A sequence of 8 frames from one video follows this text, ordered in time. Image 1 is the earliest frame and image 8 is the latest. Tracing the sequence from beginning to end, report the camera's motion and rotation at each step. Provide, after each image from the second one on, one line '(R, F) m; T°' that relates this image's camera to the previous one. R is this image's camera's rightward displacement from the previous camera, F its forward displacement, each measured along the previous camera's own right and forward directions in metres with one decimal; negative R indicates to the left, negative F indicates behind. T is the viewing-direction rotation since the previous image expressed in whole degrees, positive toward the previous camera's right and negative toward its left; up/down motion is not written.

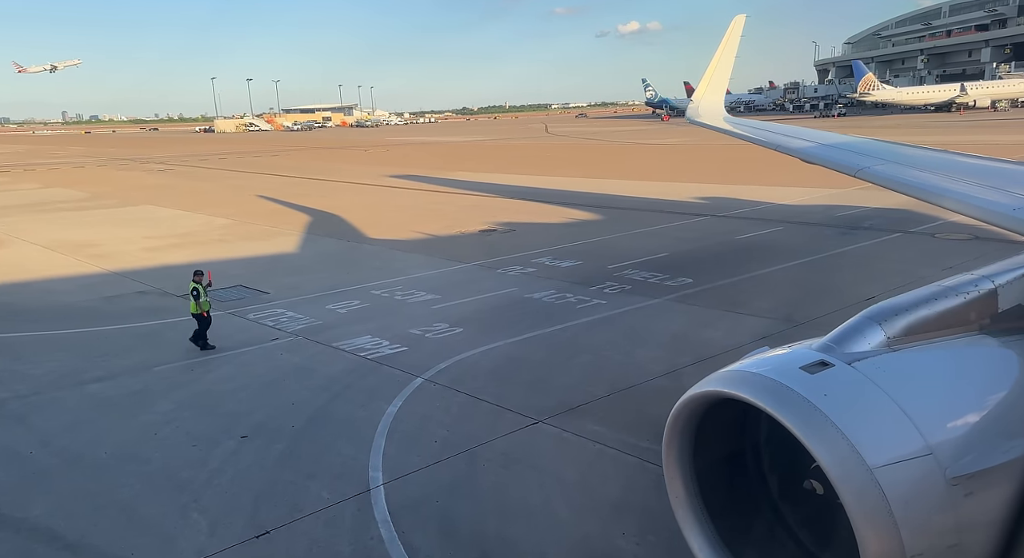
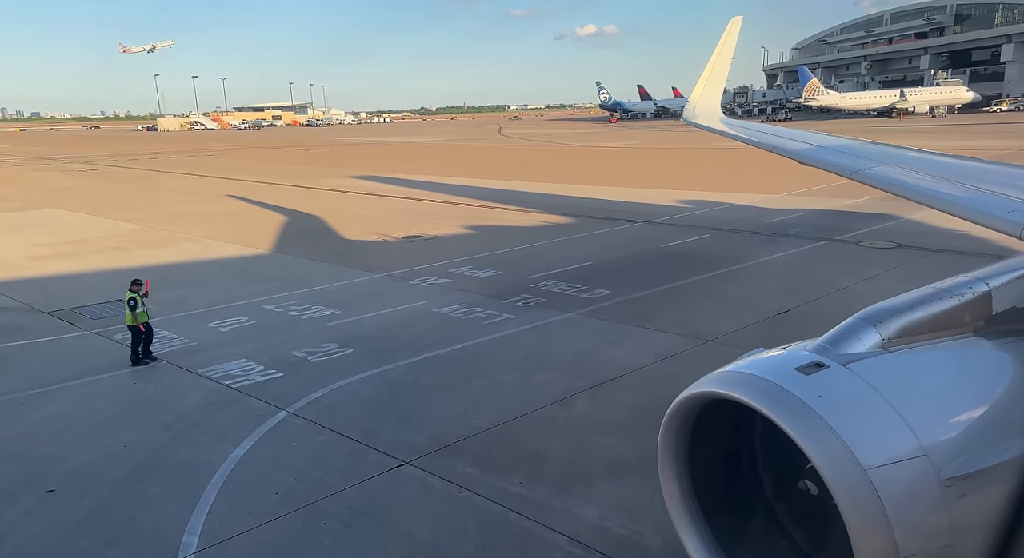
(-1.4, +0.2) m; +2°
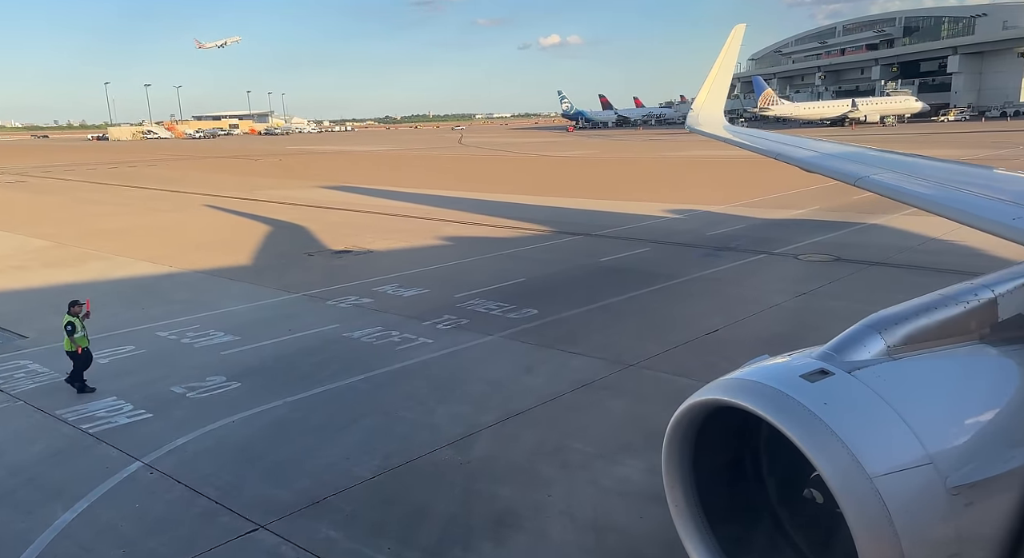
(+0.6, +0.7) m; +3°
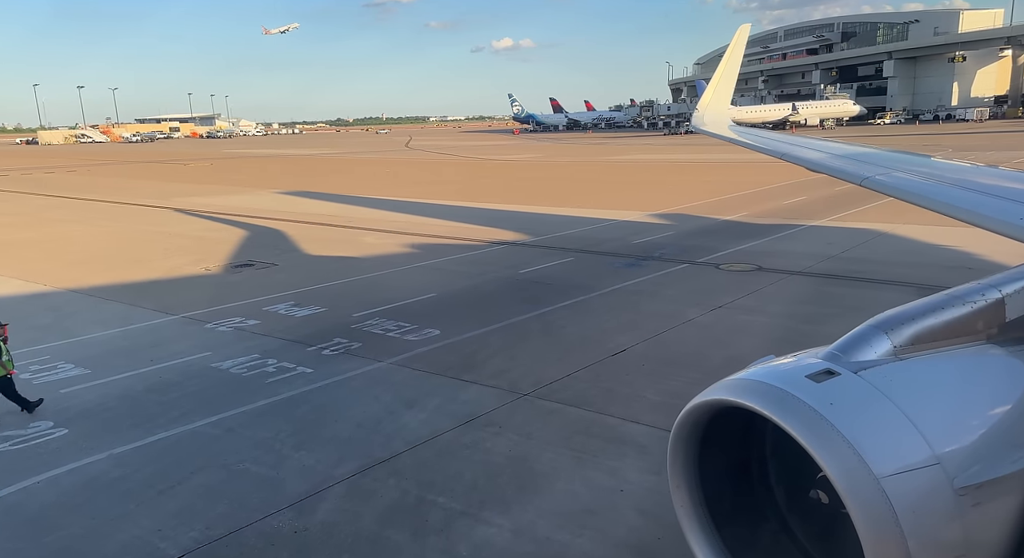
(+0.7, +0.9) m; +4°
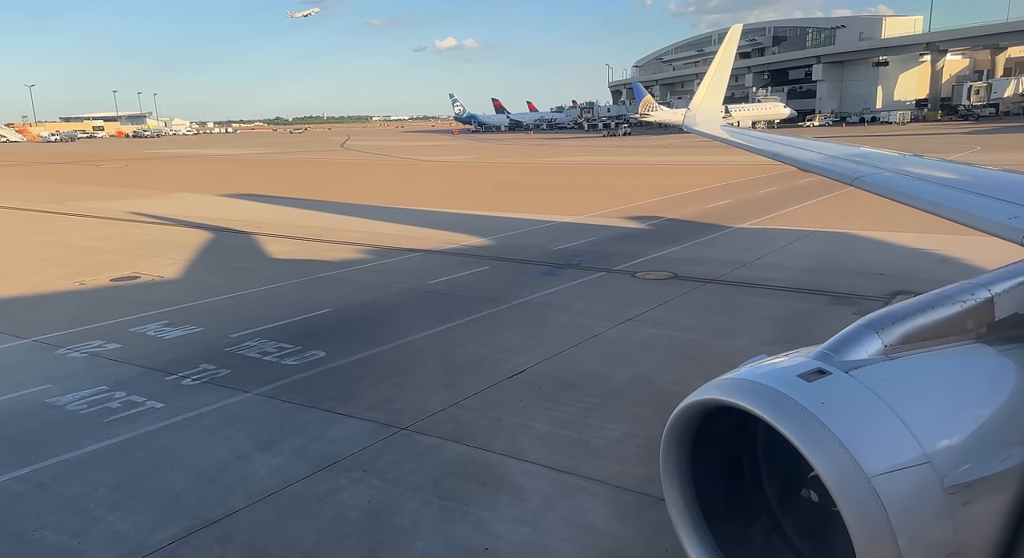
(+0.7, +0.9) m; +4°
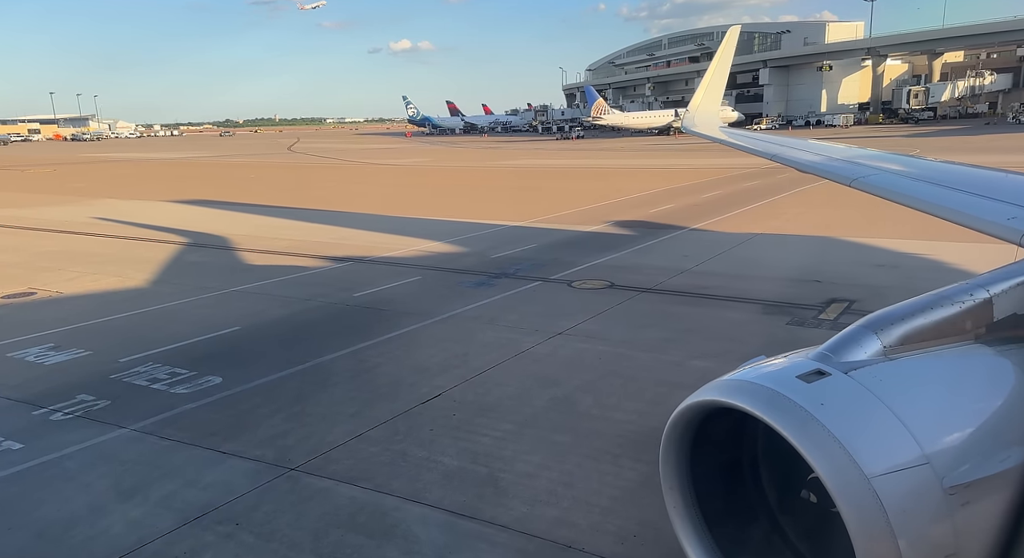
(+0.5, +0.7) m; +3°
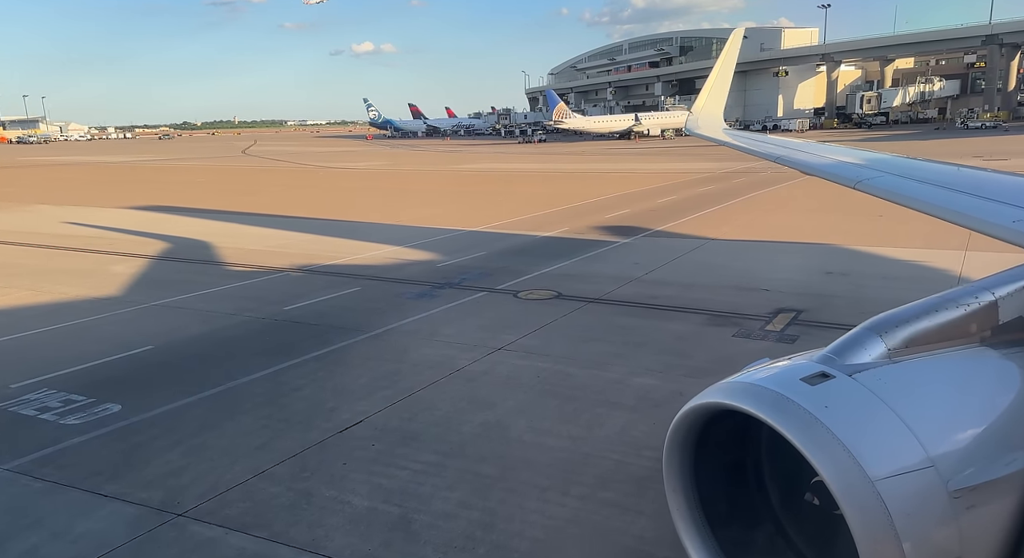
(+0.4, +0.6) m; +3°
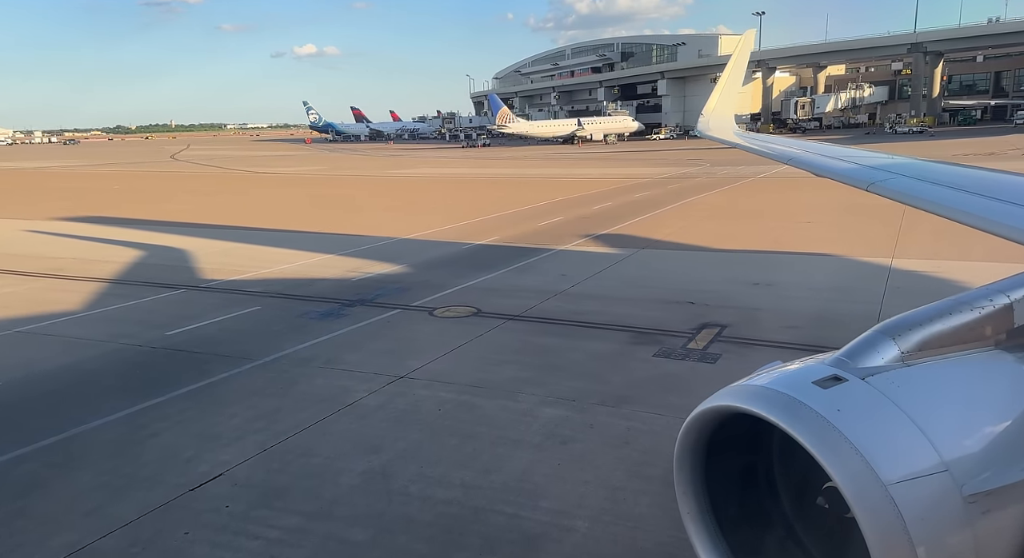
(+0.6, +1.0) m; +4°
